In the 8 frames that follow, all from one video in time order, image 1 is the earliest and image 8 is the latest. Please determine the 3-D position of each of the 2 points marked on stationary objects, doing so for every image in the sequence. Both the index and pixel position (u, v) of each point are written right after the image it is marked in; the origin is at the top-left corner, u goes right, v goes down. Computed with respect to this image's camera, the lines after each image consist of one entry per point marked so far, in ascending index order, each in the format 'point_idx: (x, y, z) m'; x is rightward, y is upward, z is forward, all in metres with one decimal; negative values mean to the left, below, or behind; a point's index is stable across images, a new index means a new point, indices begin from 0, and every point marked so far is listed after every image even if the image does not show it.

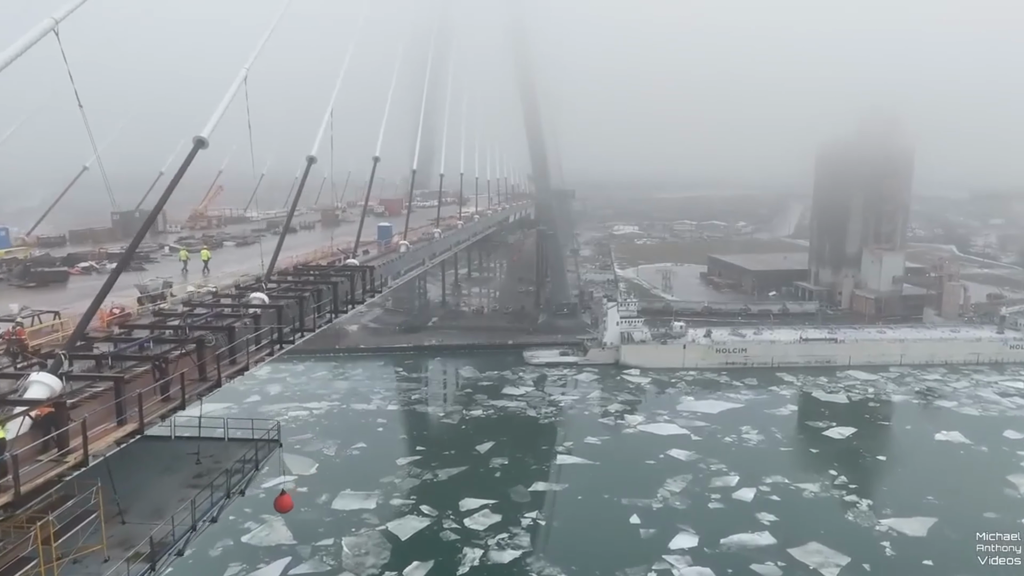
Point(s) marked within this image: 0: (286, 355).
0: (-6.5, -2.0, +18.9) m
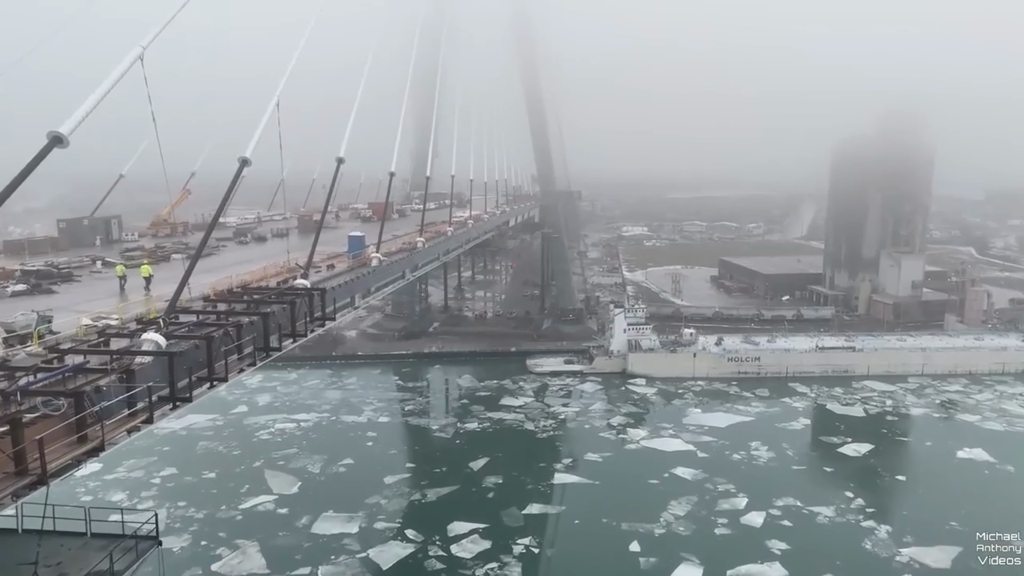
0: (-6.5, -2.1, +18.3) m
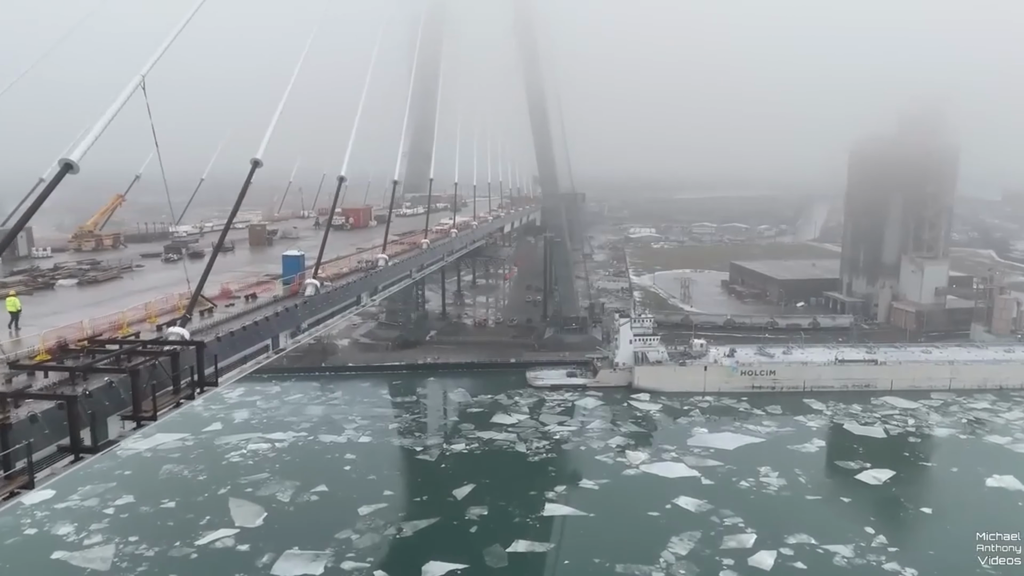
0: (-6.6, -2.3, +17.4) m
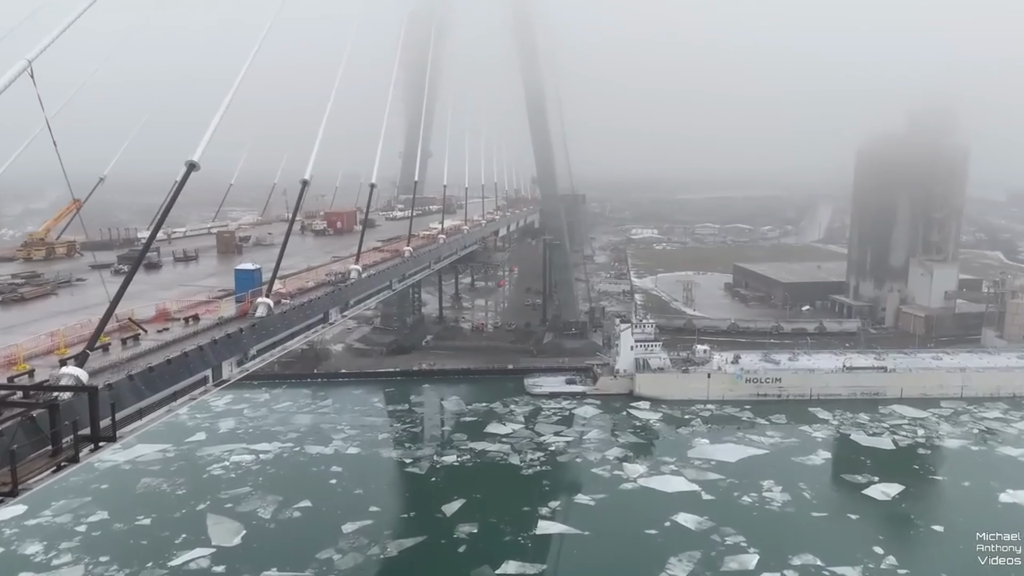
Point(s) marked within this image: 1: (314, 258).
0: (-6.7, -2.4, +17.0) m
1: (-3.9, +0.5, +12.5) m
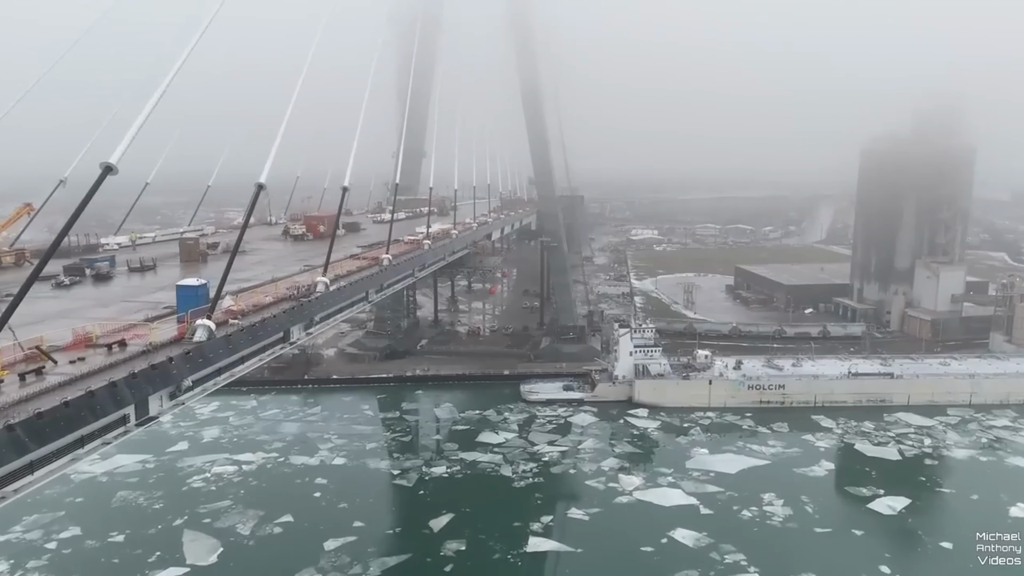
0: (-6.8, -2.5, +16.6) m
1: (-4.0, +0.4, +12.1) m
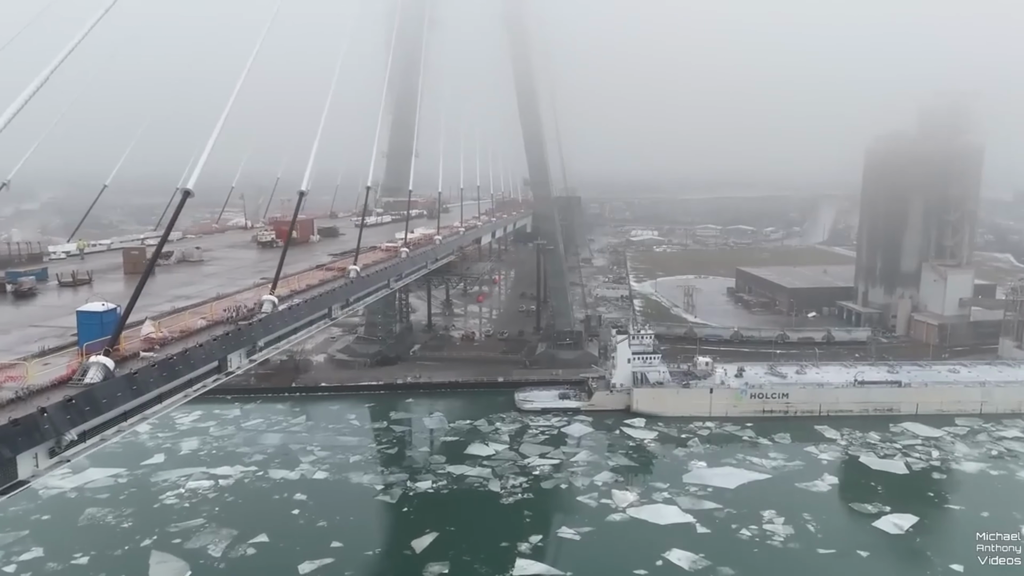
0: (-7.0, -2.6, +16.1) m
1: (-4.2, +0.3, +11.6) m
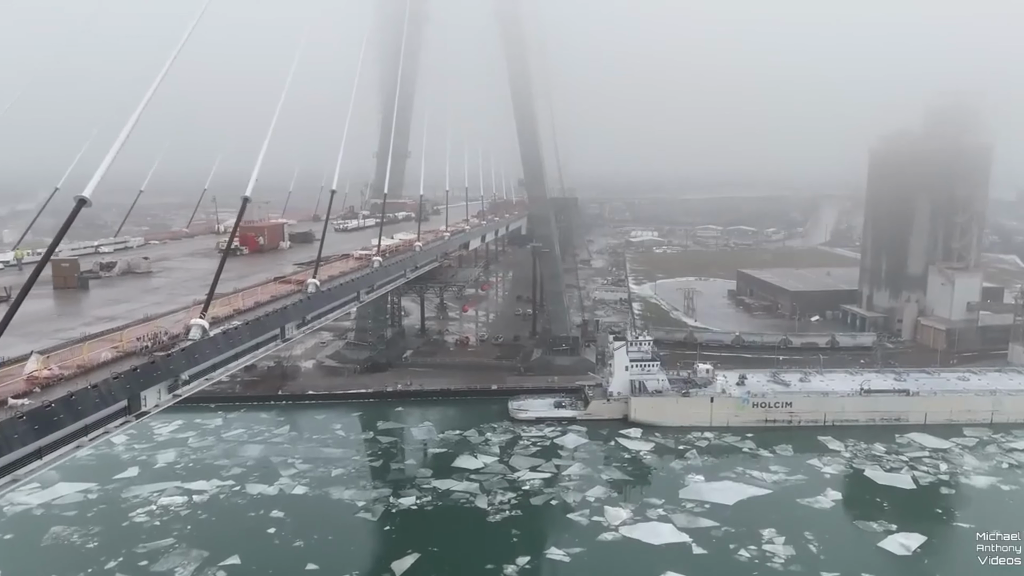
0: (-7.2, -2.7, +15.6) m
1: (-4.4, +0.2, +11.1) m
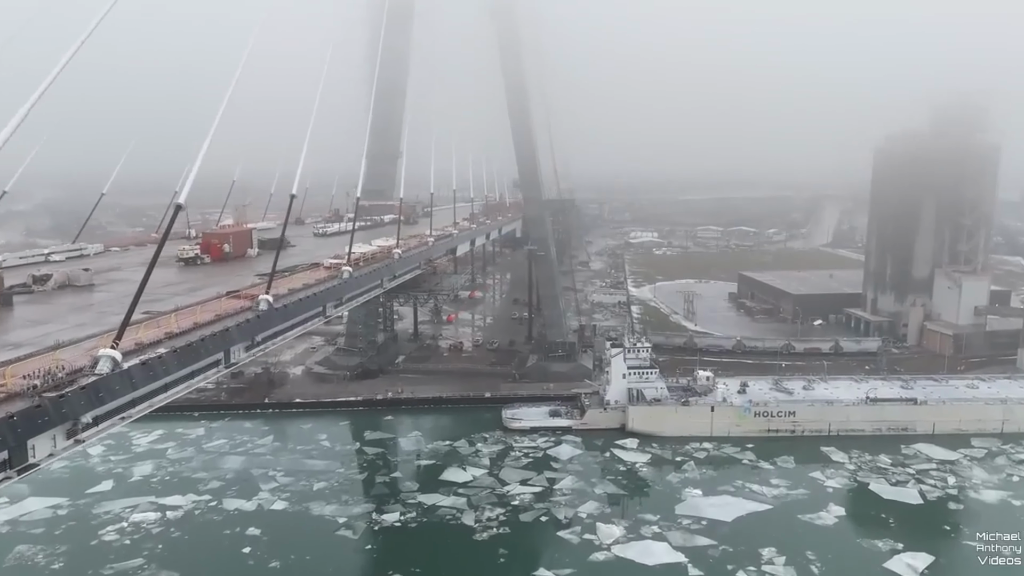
0: (-7.3, -2.8, +15.2) m
1: (-4.6, +0.1, +10.6) m
